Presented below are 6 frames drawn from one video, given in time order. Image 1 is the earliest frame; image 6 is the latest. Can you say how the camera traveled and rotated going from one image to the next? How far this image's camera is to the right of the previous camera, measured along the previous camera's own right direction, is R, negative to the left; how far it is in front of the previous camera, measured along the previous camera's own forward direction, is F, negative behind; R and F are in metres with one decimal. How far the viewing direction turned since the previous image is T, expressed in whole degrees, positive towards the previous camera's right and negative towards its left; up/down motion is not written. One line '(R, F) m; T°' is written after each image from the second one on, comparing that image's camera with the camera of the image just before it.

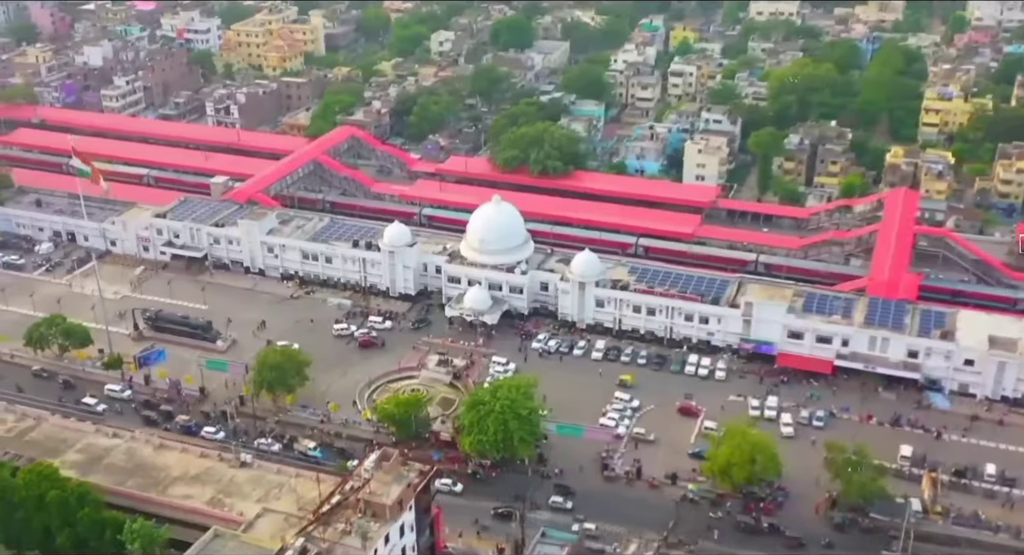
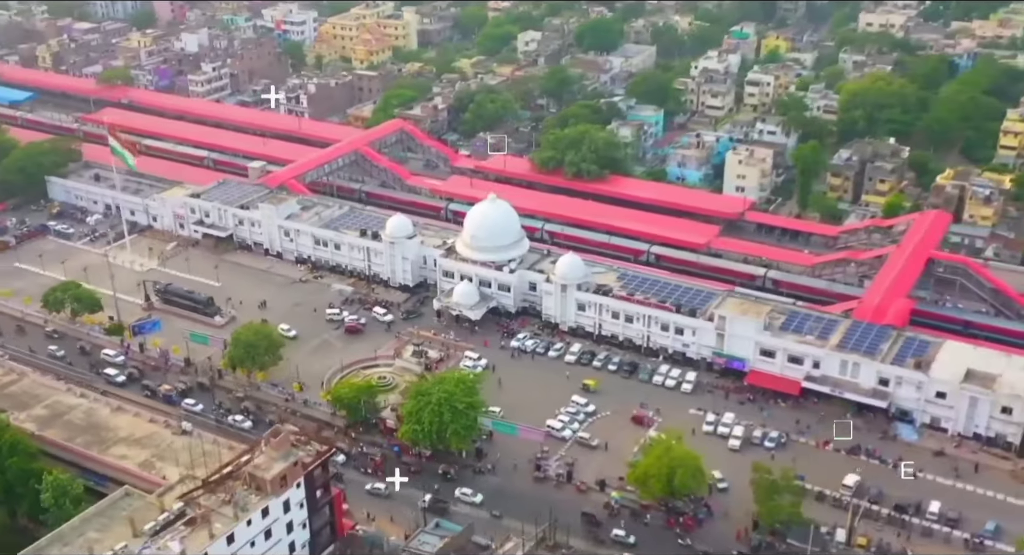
(+7.0, 0.0) m; -8°
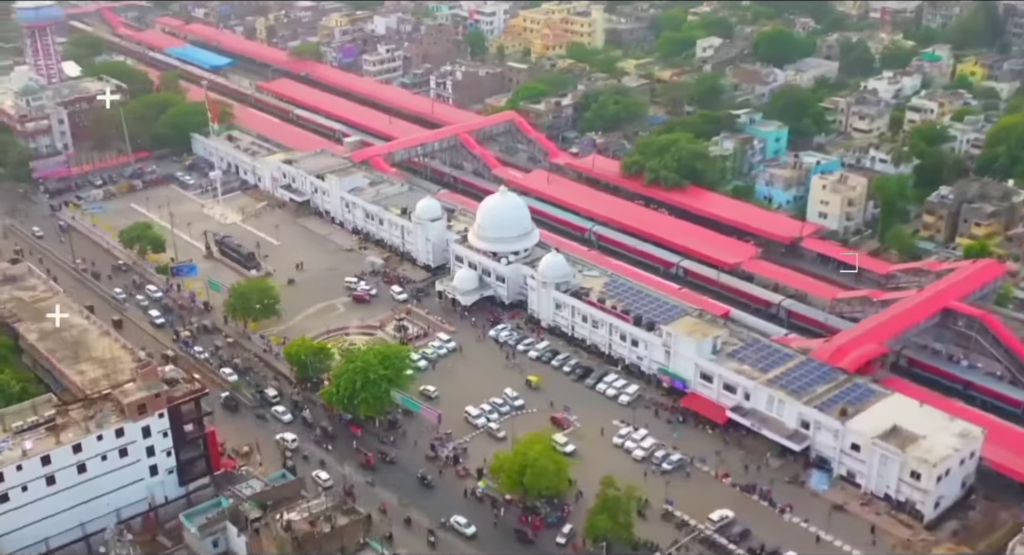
(+13.2, +0.5) m; -16°
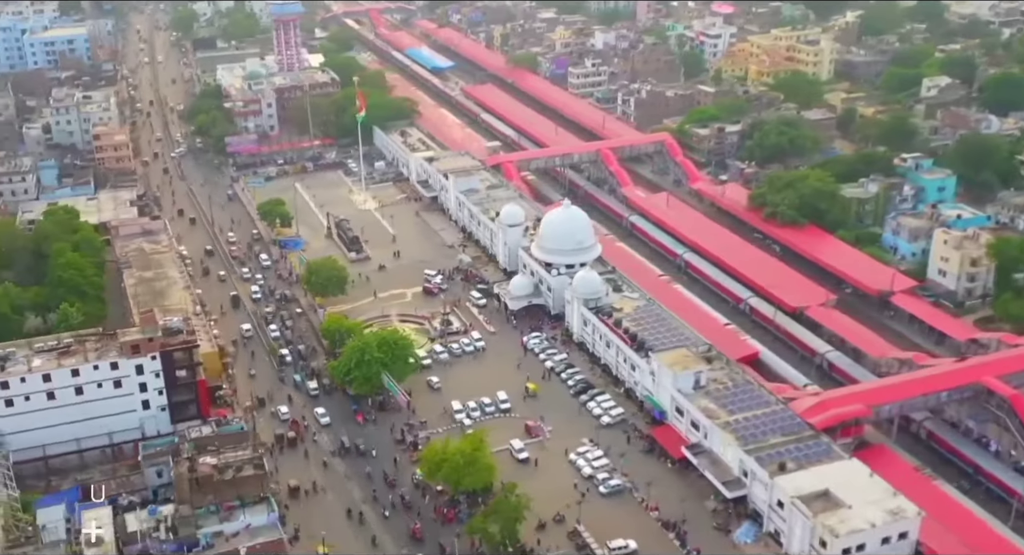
(+12.4, +0.5) m; -18°
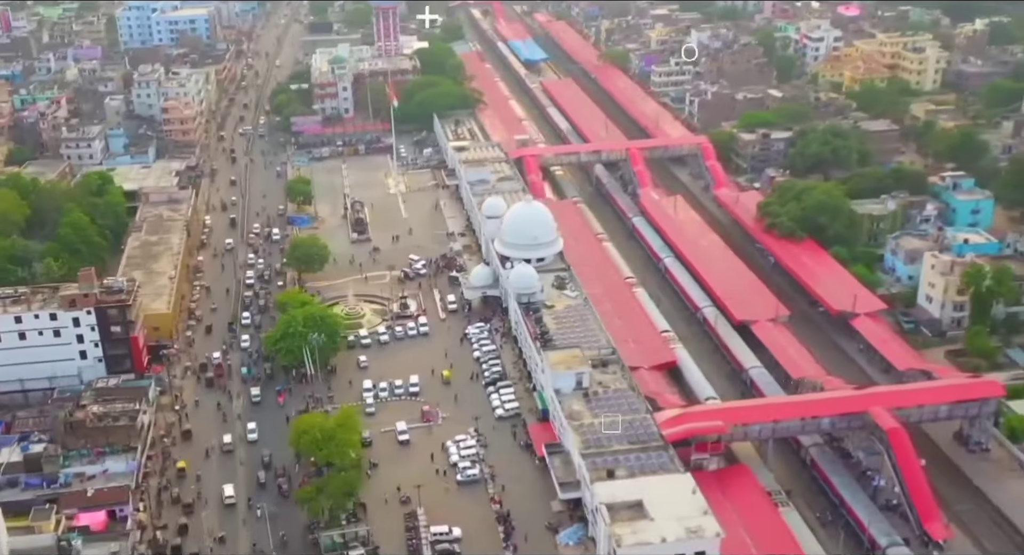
(+11.5, +0.1) m; -11°
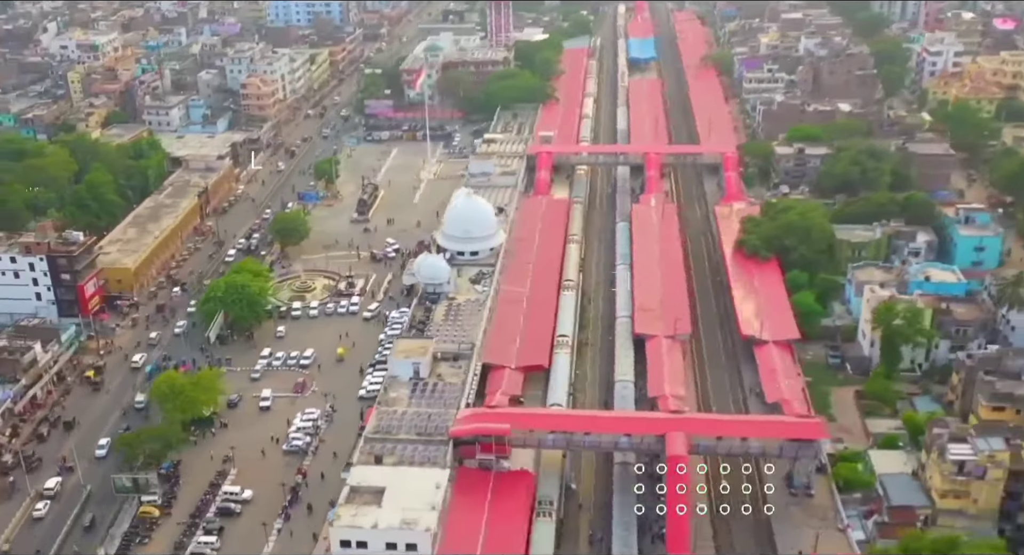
(+15.0, +0.7) m; -14°
